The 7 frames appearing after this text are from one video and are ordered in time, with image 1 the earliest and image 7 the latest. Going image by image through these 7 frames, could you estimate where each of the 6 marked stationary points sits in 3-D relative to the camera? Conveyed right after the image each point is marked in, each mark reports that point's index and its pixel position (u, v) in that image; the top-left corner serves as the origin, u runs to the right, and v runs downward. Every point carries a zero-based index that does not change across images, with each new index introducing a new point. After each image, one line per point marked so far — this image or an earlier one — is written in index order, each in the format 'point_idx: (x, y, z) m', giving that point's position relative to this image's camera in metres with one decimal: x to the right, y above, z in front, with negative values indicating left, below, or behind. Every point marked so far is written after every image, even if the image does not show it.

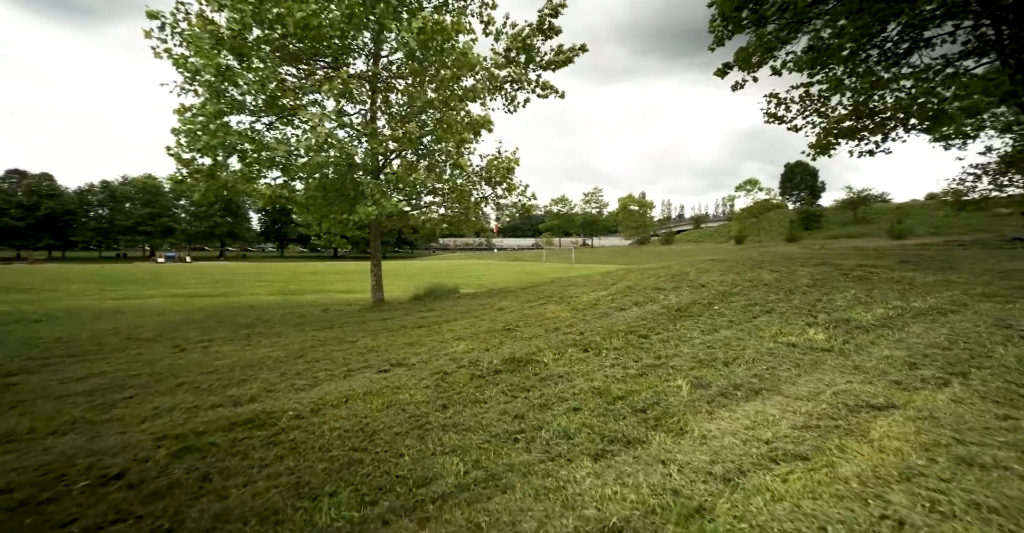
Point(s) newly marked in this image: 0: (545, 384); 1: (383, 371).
0: (+0.4, -1.2, +4.8) m
1: (-1.6, -1.3, +5.8) m
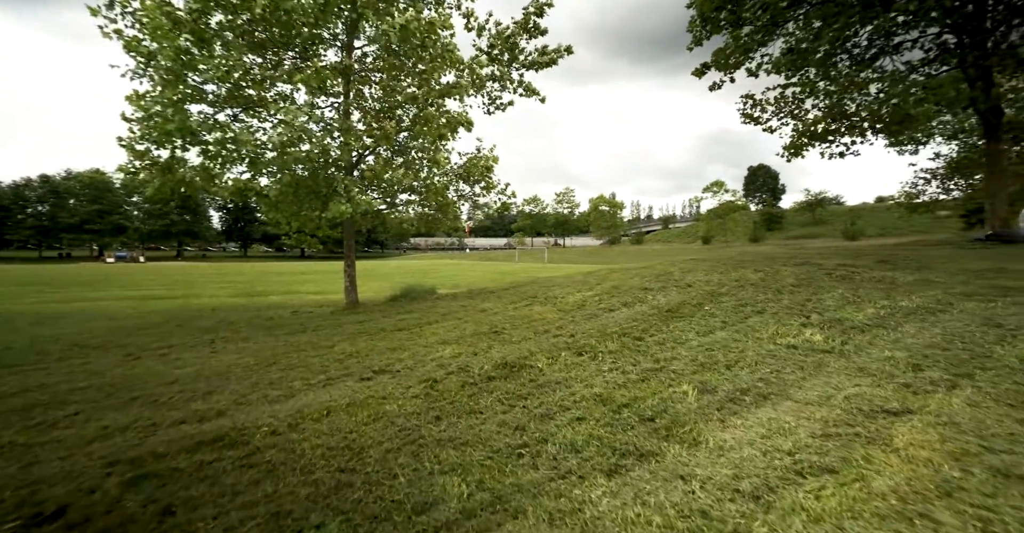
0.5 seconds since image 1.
0: (+0.3, -1.2, +4.5) m
1: (-1.7, -1.3, +5.4) m
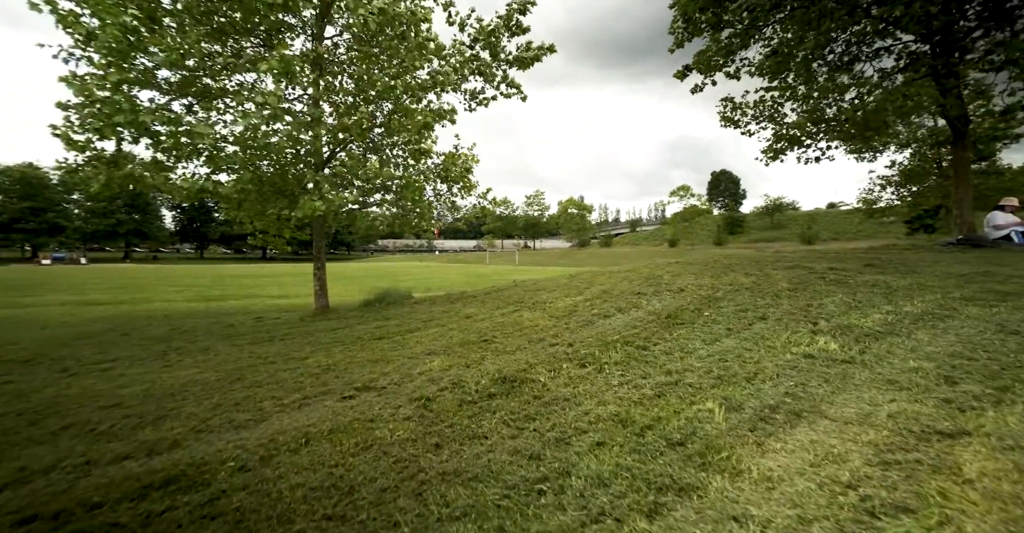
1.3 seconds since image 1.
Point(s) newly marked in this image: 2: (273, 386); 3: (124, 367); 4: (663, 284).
0: (+0.4, -1.3, +4.1) m
1: (-1.7, -1.4, +4.8) m
2: (-2.9, -1.4, +5.5) m
3: (-6.0, -1.5, +7.0) m
4: (+3.1, -0.4, +9.3) m
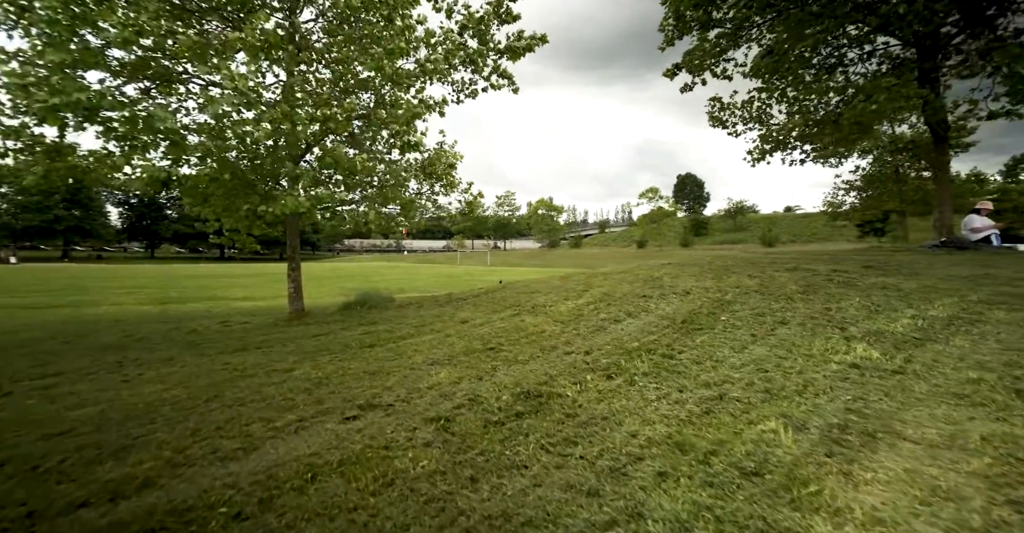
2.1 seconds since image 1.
0: (+0.6, -1.3, +3.6) m
1: (-1.5, -1.4, +4.2) m
2: (-2.7, -1.4, +4.8) m
3: (-5.9, -1.6, +6.2) m
4: (+3.0, -0.4, +9.0) m
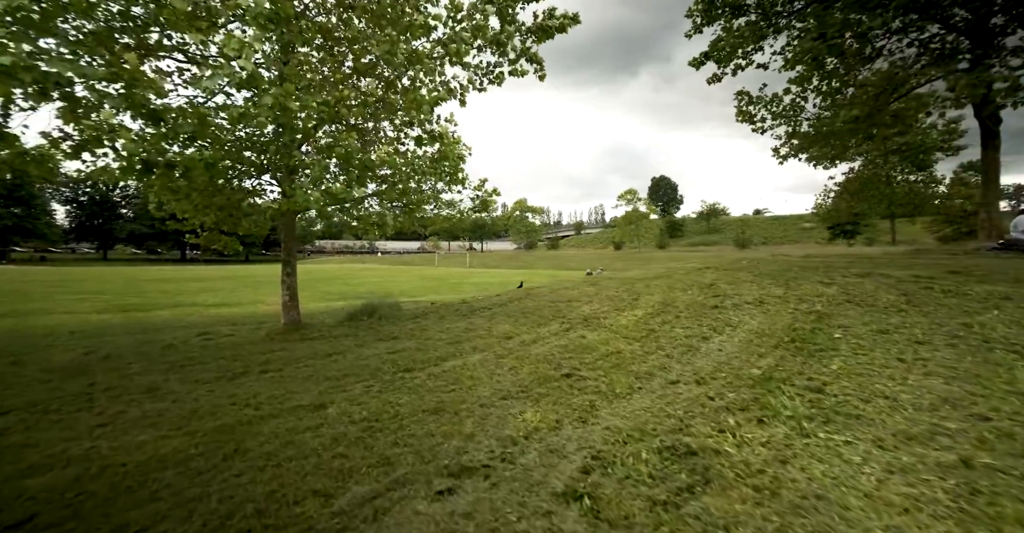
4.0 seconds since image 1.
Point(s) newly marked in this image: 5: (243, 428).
0: (+1.7, -1.4, +2.5) m
1: (-0.4, -1.5, +3.0) m
2: (-1.6, -1.5, +3.5) m
3: (-4.9, -1.7, +4.7) m
4: (+3.8, -0.5, +8.0) m
5: (-2.7, -1.6, +4.6) m
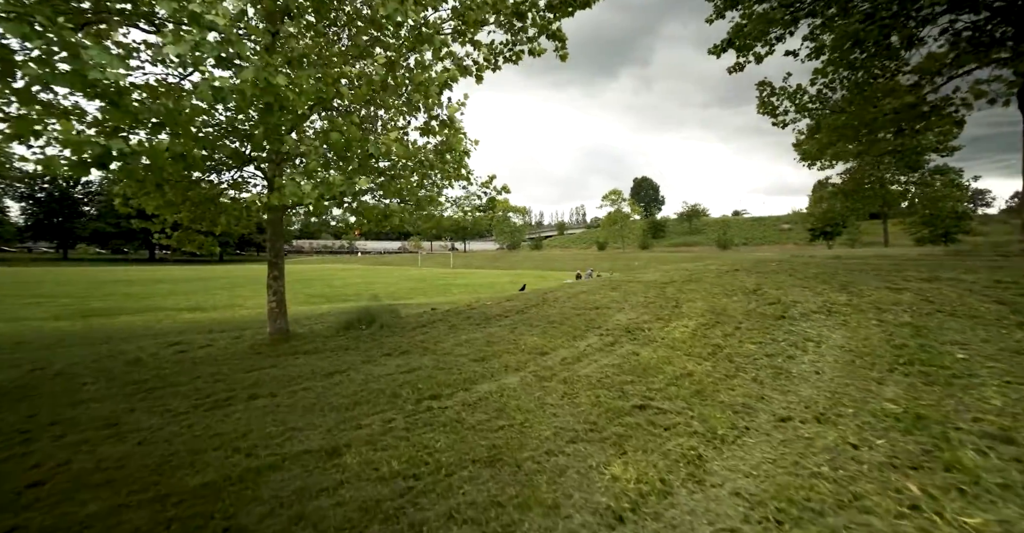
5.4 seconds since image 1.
0: (+2.4, -1.5, +1.5) m
1: (+0.3, -1.6, +1.9) m
2: (-1.0, -1.6, +2.4) m
3: (-4.3, -1.7, +3.5) m
4: (+4.3, -0.6, +7.1) m
5: (-2.1, -1.7, +3.5) m
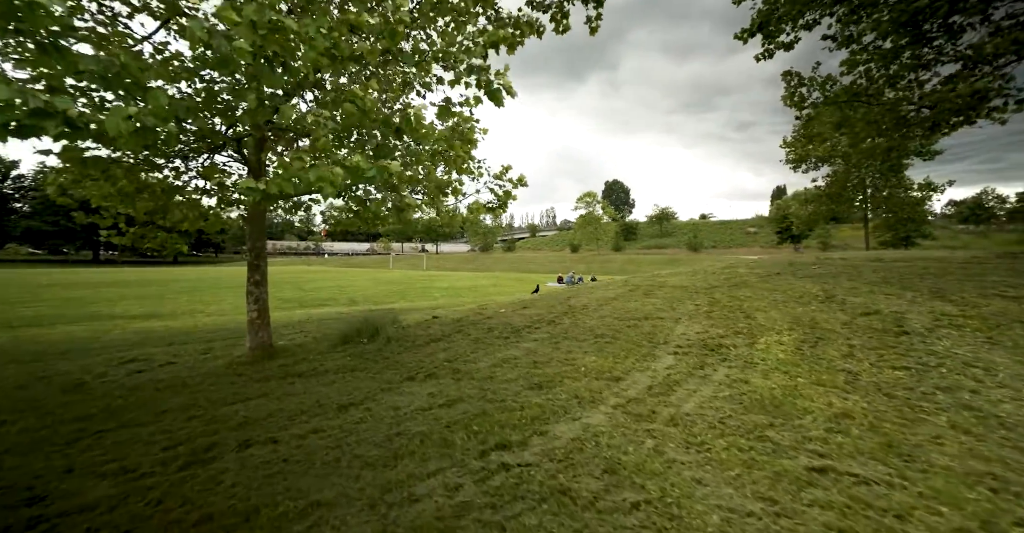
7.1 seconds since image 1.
0: (+3.5, -1.5, +0.3) m
1: (+1.3, -1.6, +0.6) m
2: (+0.1, -1.6, +1.0) m
3: (-3.3, -1.8, +1.9) m
4: (+5.1, -0.6, +6.0) m
5: (-1.1, -1.7, +2.0) m
